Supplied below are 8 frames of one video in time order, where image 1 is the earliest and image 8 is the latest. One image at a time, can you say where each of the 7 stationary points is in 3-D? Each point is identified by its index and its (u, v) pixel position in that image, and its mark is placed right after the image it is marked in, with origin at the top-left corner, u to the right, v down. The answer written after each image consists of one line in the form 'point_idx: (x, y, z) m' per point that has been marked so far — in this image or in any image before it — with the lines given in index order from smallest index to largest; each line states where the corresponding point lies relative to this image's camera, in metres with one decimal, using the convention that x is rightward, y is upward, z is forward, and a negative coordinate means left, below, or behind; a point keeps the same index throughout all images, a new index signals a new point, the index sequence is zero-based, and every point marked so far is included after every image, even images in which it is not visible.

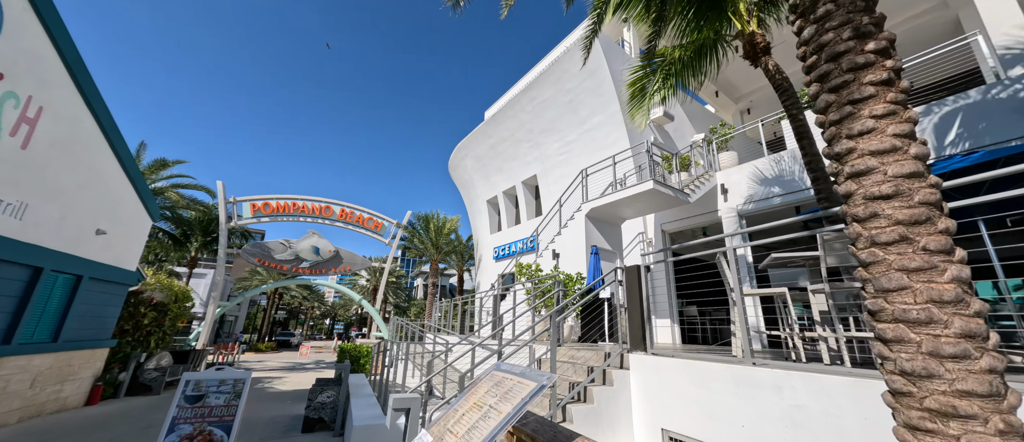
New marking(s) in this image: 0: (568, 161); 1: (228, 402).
0: (+2.6, +2.9, +17.4) m
1: (-4.3, -2.8, +5.5) m
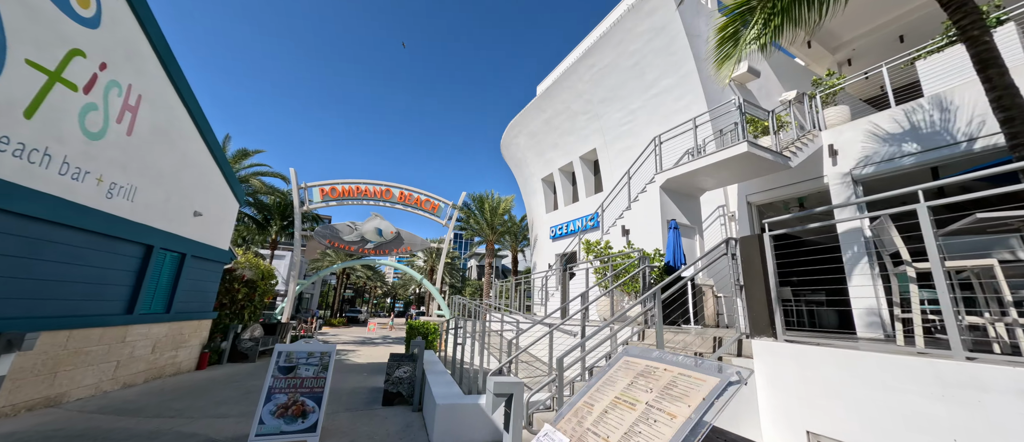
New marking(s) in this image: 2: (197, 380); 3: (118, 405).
0: (+5.3, +4.0, +16.1) m
1: (-3.0, -2.4, +5.6) m
2: (-8.5, -4.3, +9.8) m
3: (-7.5, -3.5, +6.9) m
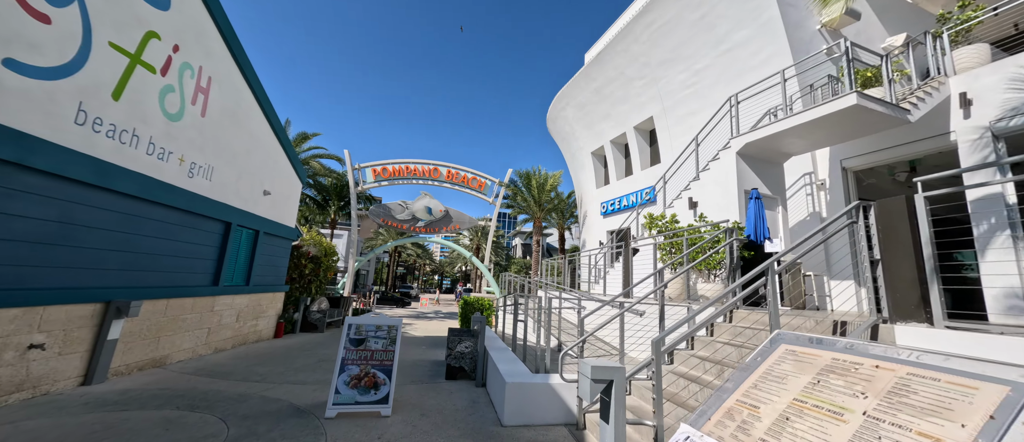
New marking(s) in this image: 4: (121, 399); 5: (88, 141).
0: (+7.5, +5.1, +14.7) m
1: (-2.0, -2.0, +5.6) m
2: (-6.9, -3.7, +10.6) m
3: (-6.2, -3.1, +7.5) m
4: (-5.8, -2.6, +5.4) m
5: (-6.4, +1.2, +5.5) m
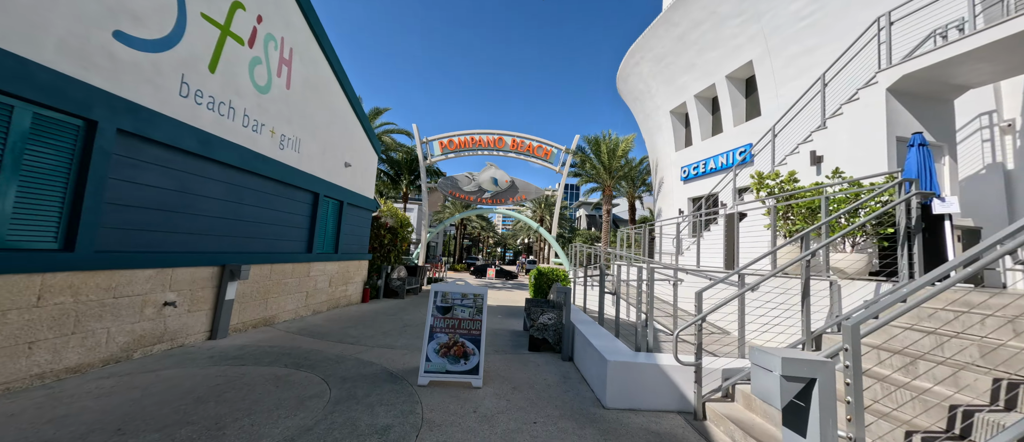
0: (+10.1, +6.4, +12.1) m
1: (-0.6, -1.4, +5.3) m
2: (-4.5, -2.8, +11.2) m
3: (-4.4, -2.4, +8.0) m
4: (-4.4, -2.1, +5.8) m
5: (-5.0, +1.7, +5.7) m
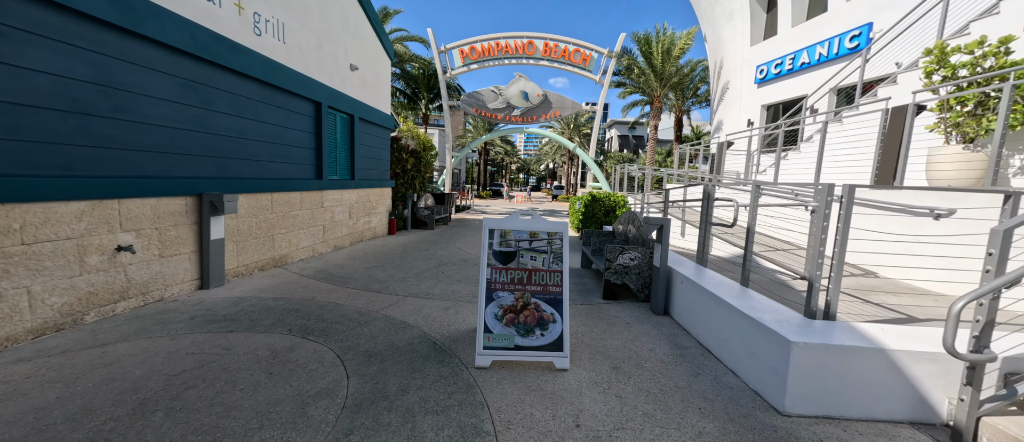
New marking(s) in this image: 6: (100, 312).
0: (+11.2, +8.8, +7.9) m
1: (+0.4, -0.4, +3.5) m
2: (-3.2, -0.7, +9.8) m
3: (-3.3, -0.9, +6.6) m
4: (-3.4, -1.1, +4.4) m
5: (-4.1, +2.6, +3.5) m
6: (-4.4, -1.0, +3.9) m
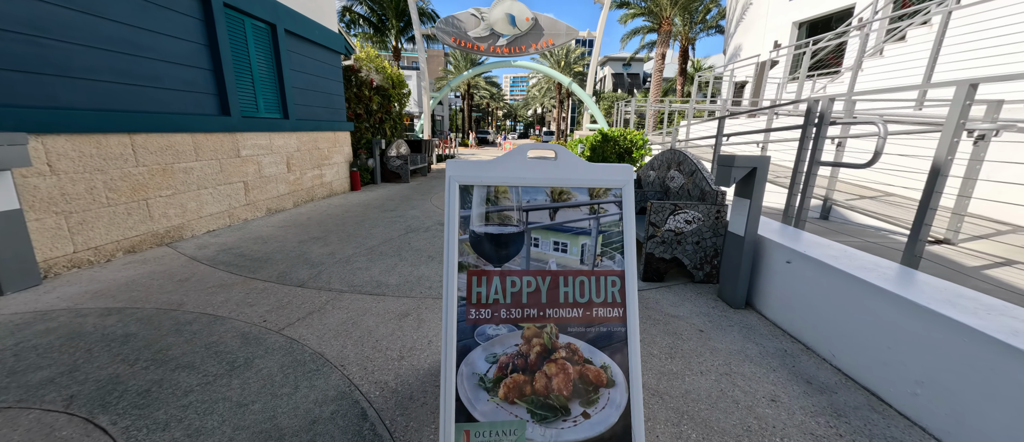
0: (+10.8, +9.9, +5.0) m
1: (+0.4, -0.2, +1.6) m
2: (-3.4, +0.3, +7.7) m
3: (-3.4, -0.3, +4.5) m
4: (-3.4, -0.8, +2.4) m
5: (-4.2, +2.7, +1.0) m
6: (-4.4, -0.8, +1.9) m
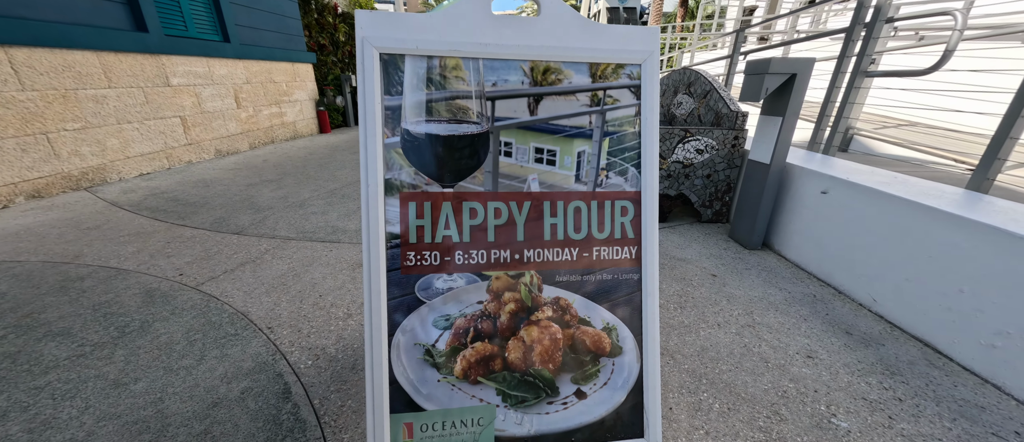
0: (+10.5, +10.7, +3.3) m
1: (+0.3, +0.1, +1.0) m
2: (-3.7, +1.4, +6.9) m
3: (-3.6, +0.3, +3.9) m
4: (-3.5, -0.5, +1.8) m
5: (-4.3, +2.8, 0.0) m
6: (-4.5, -0.5, +1.3) m
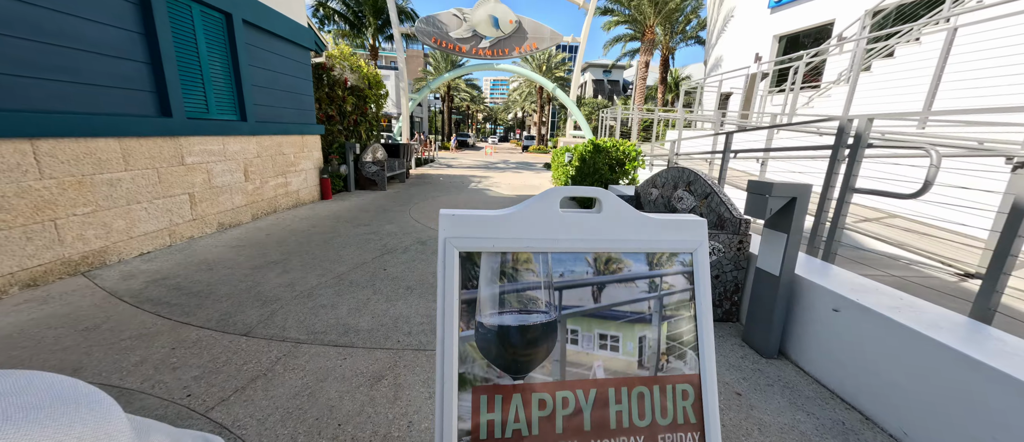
0: (+10.8, +9.5, +5.2) m
1: (+0.5, -0.4, +1.1) m
2: (-3.7, +0.1, +6.9) m
3: (-3.5, -0.6, +3.8) m
4: (-3.3, -1.1, +1.6) m
5: (-4.1, +2.5, +0.3) m
6: (-4.4, -1.0, +1.1) m
